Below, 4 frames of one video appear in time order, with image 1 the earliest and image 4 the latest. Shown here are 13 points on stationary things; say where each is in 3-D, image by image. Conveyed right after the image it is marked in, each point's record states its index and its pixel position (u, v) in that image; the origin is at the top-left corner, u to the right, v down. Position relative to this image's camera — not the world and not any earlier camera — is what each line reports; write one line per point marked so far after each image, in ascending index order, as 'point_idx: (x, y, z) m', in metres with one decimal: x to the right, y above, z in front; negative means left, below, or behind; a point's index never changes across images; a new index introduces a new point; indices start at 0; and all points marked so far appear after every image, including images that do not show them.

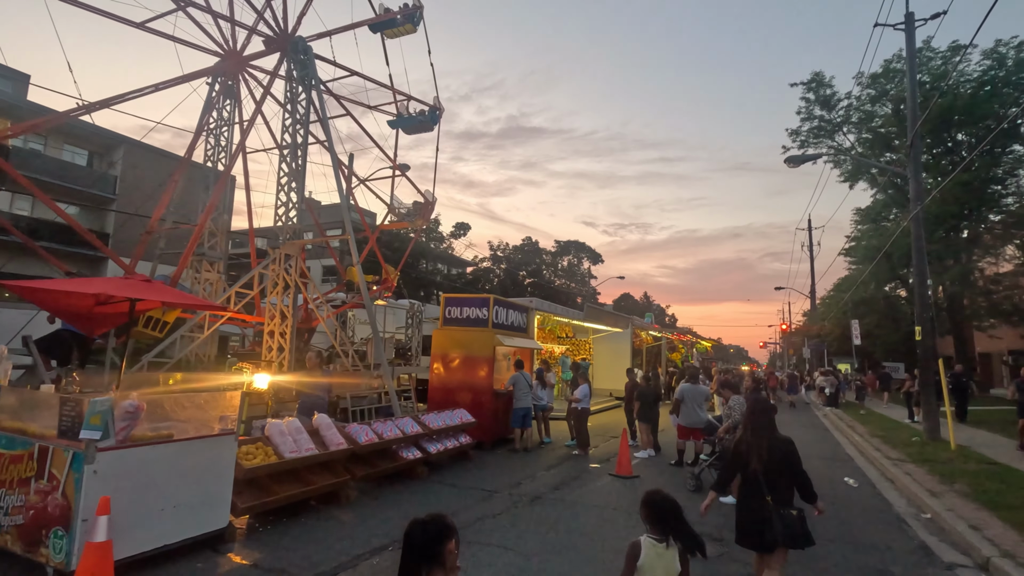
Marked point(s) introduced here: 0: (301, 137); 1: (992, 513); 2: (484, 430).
0: (-5.3, +3.8, +13.5) m
1: (+7.4, -3.5, +8.3) m
2: (-0.6, -3.4, +12.7) m
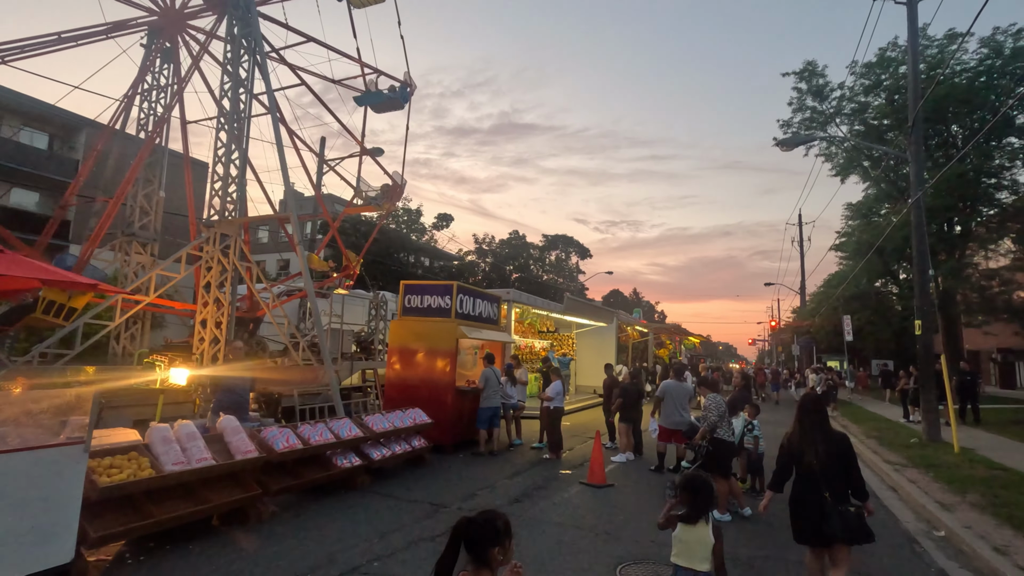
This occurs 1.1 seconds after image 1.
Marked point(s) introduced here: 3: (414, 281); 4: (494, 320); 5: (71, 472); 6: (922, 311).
0: (-6.0, +4.1, +12.1) m
1: (+6.7, -3.2, +7.2) m
2: (-1.3, -3.0, +11.4) m
3: (-2.2, +0.2, +12.4) m
4: (-0.5, -0.8, +14.1) m
5: (-3.8, -1.6, +4.7) m
6: (+11.7, -0.7, +15.4) m
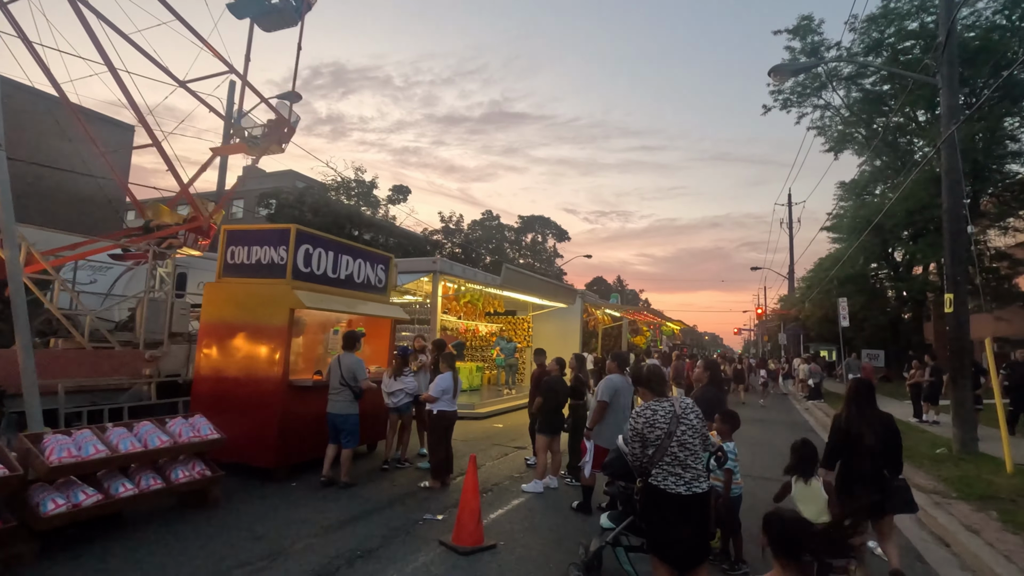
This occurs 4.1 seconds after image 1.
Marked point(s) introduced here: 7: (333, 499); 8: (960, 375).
0: (-8.0, +4.9, +8.0) m
1: (+4.8, -2.6, +3.5) m
2: (-3.3, -2.3, +7.5) m
3: (-4.2, +1.0, +8.5) m
4: (-2.5, 0.0, +10.2) m
5: (-5.7, -0.9, +0.7) m
6: (+9.6, +0.1, +11.8) m
7: (-2.2, -2.8, +7.0) m
8: (+9.5, -1.8, +11.4) m
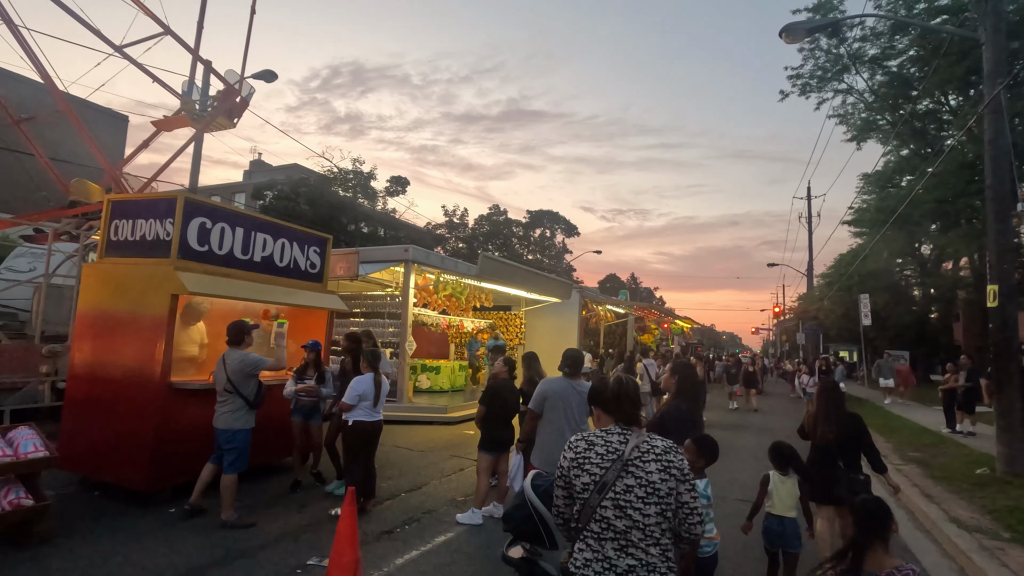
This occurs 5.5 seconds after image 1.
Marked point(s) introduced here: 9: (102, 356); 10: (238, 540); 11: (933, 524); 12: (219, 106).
0: (-8.7, +5.2, +6.7) m
1: (+3.9, -2.4, +1.8) m
2: (-4.1, -2.0, +6.1) m
3: (-5.0, +1.2, +7.1) m
4: (-3.2, +0.2, +8.7) m
5: (-6.7, -0.7, -0.6) m
6: (+9.0, +0.3, +10.0) m
7: (-3.0, -2.6, +5.6) m
8: (+8.8, -1.7, +9.6) m
9: (-5.1, -0.8, +6.6) m
10: (-2.6, -2.6, +5.5) m
11: (+5.8, -3.2, +7.1) m
12: (-6.9, +4.3, +12.9) m
